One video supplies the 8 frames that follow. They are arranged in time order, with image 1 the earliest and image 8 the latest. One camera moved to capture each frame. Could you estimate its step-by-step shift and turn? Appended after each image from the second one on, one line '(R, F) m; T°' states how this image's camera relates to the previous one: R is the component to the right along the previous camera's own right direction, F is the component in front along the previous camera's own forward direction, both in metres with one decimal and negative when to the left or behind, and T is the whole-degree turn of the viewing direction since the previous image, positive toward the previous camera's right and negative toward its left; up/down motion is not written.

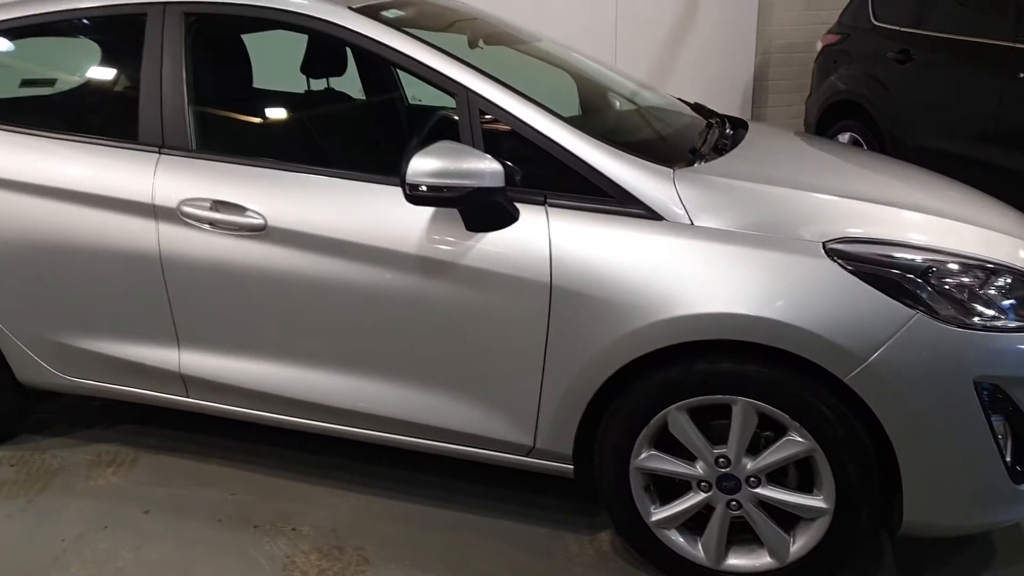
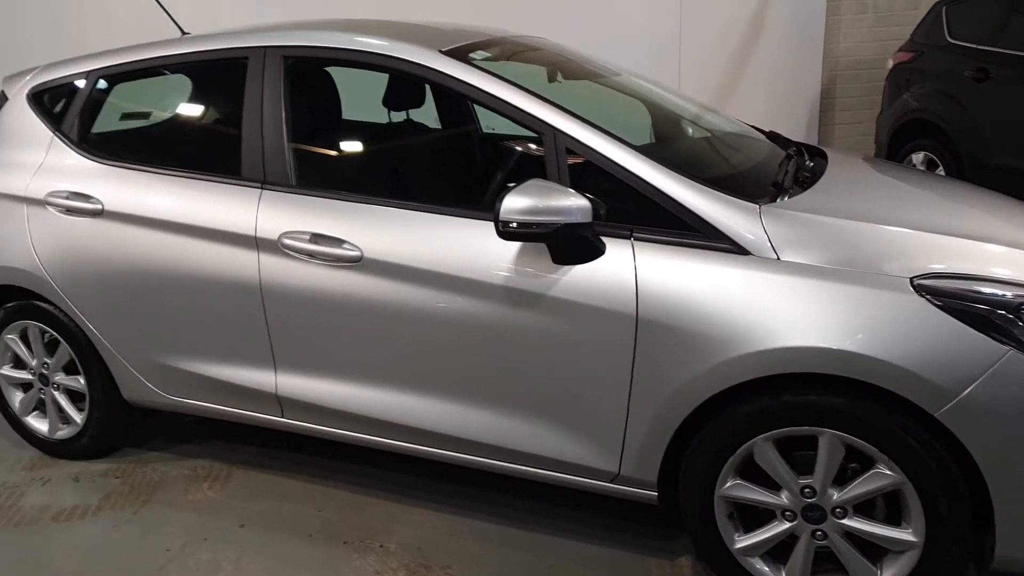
(-0.1, -0.1) m; -4°
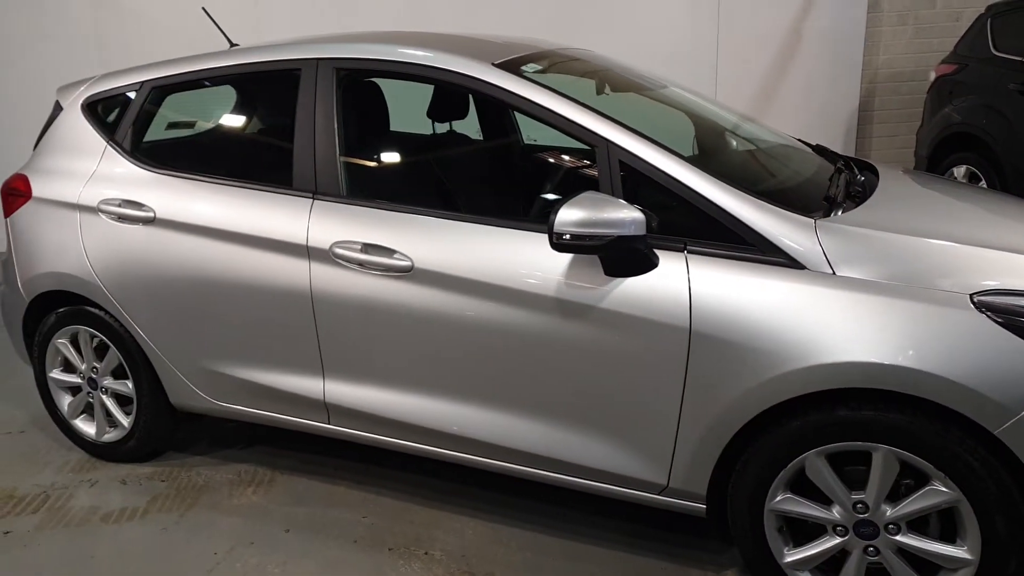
(-0.1, 0.0) m; -1°
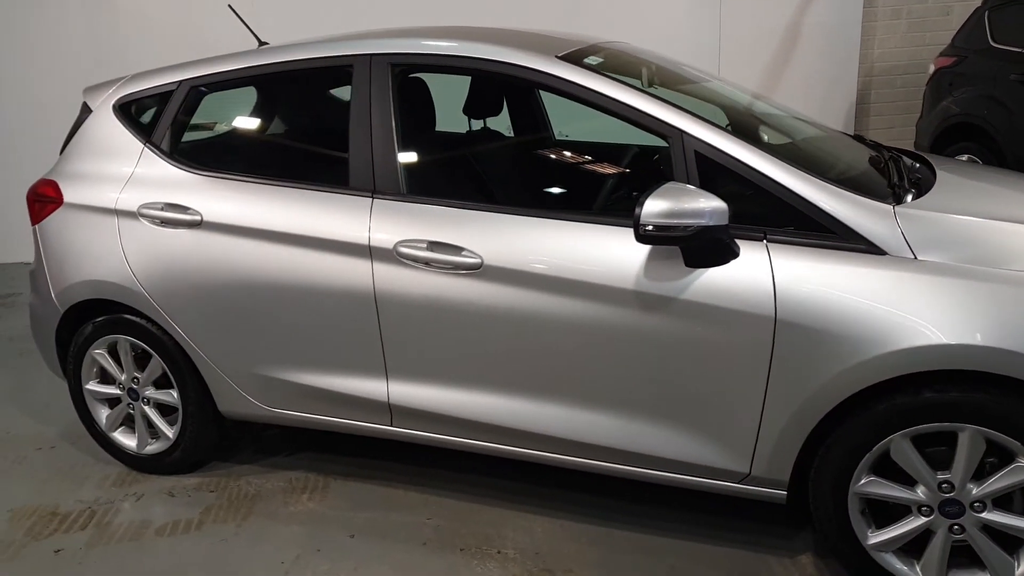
(-0.3, 0.0) m; +2°
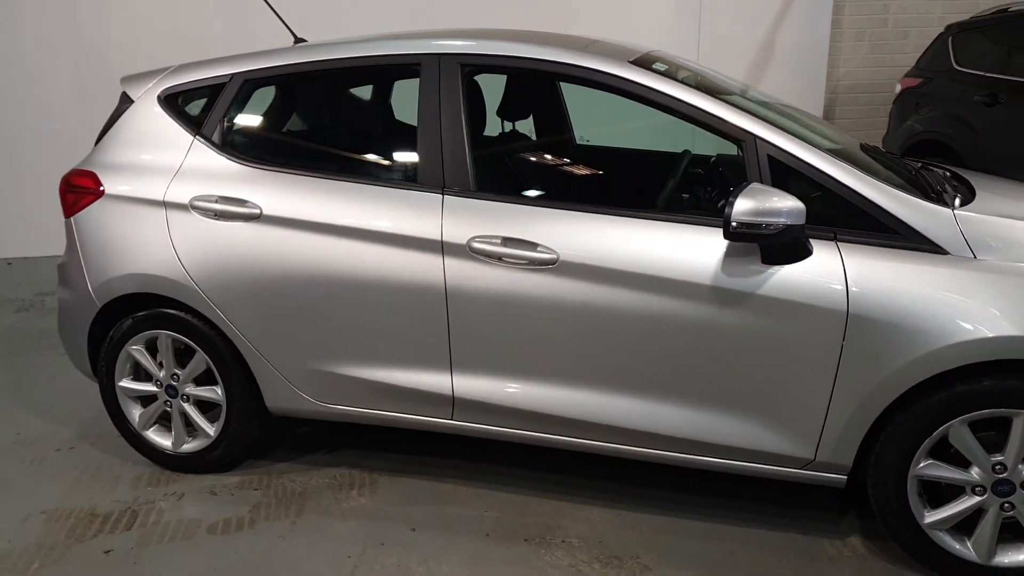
(-0.4, 0.0) m; +5°
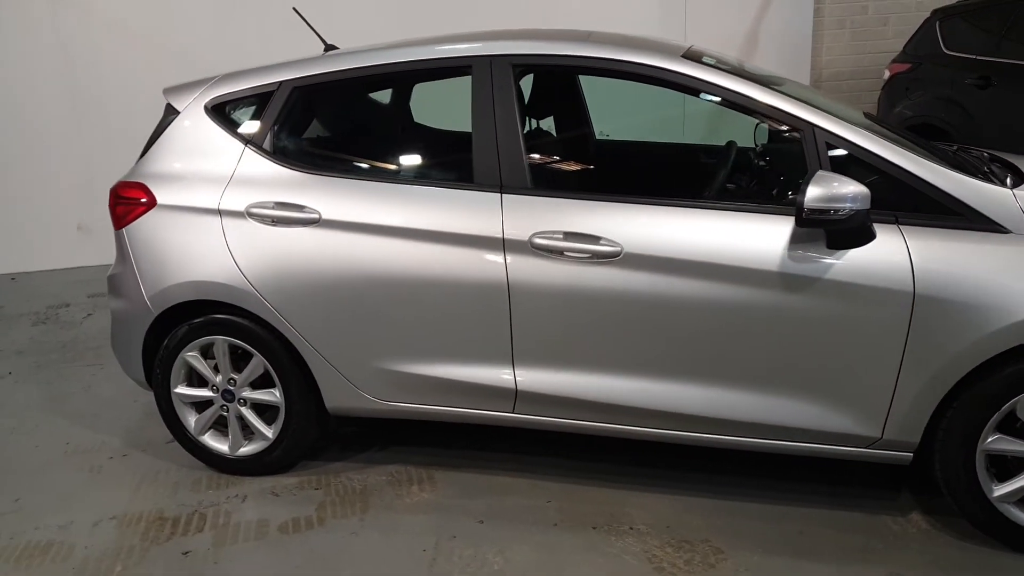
(-0.2, 0.0) m; +1°
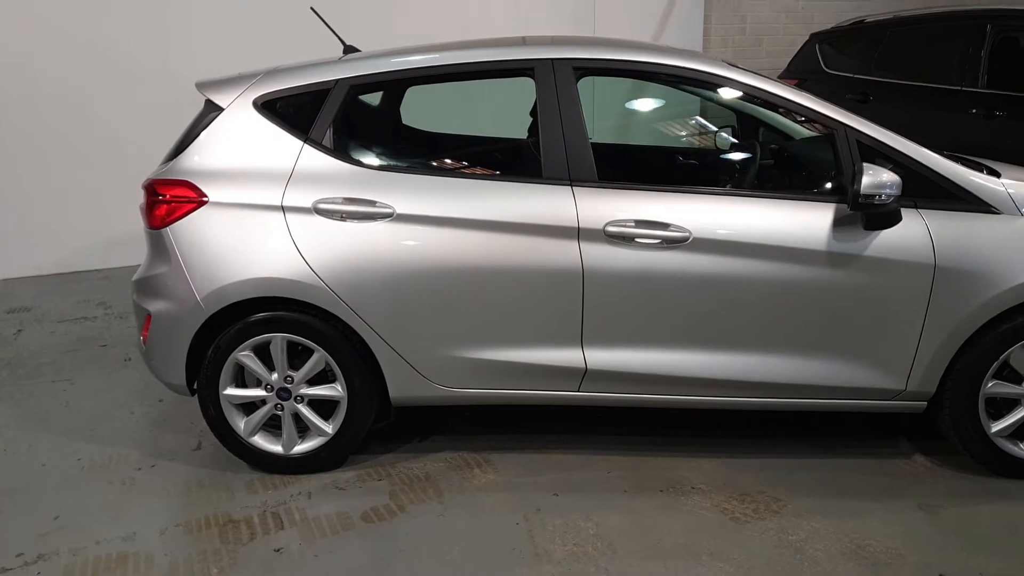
(-0.6, -0.1) m; +11°
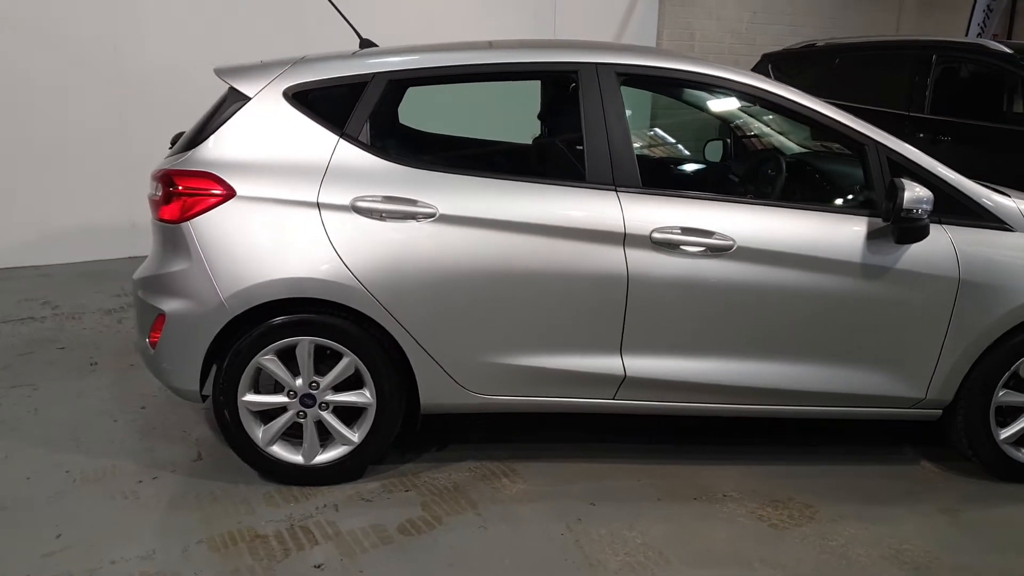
(-0.4, +0.1) m; +6°
